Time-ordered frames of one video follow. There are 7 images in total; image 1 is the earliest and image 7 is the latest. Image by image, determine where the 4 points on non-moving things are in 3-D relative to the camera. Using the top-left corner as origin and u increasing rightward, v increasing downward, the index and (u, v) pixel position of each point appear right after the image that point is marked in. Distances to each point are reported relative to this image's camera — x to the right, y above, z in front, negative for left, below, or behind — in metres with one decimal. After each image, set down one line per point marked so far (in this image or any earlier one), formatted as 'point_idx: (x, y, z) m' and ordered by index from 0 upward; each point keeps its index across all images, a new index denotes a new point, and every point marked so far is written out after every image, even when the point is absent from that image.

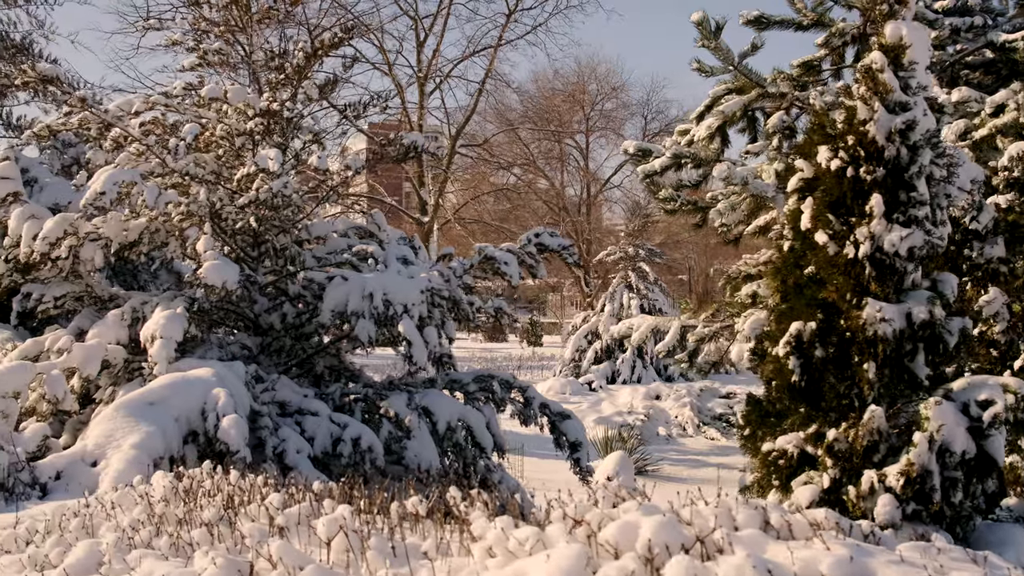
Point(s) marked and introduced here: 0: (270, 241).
0: (-1.6, +0.3, +6.7) m
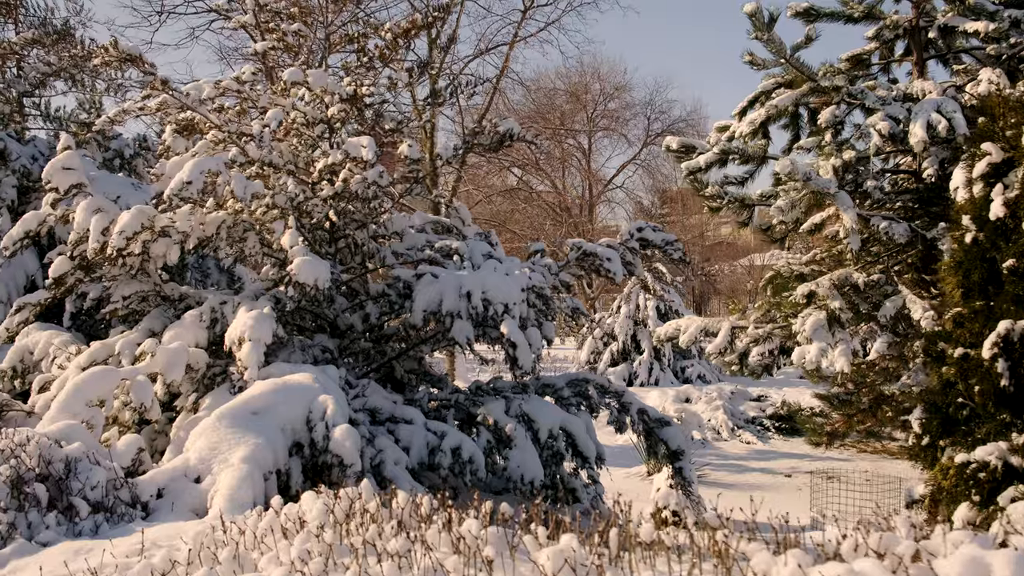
0: (-1.0, +0.3, +6.2) m
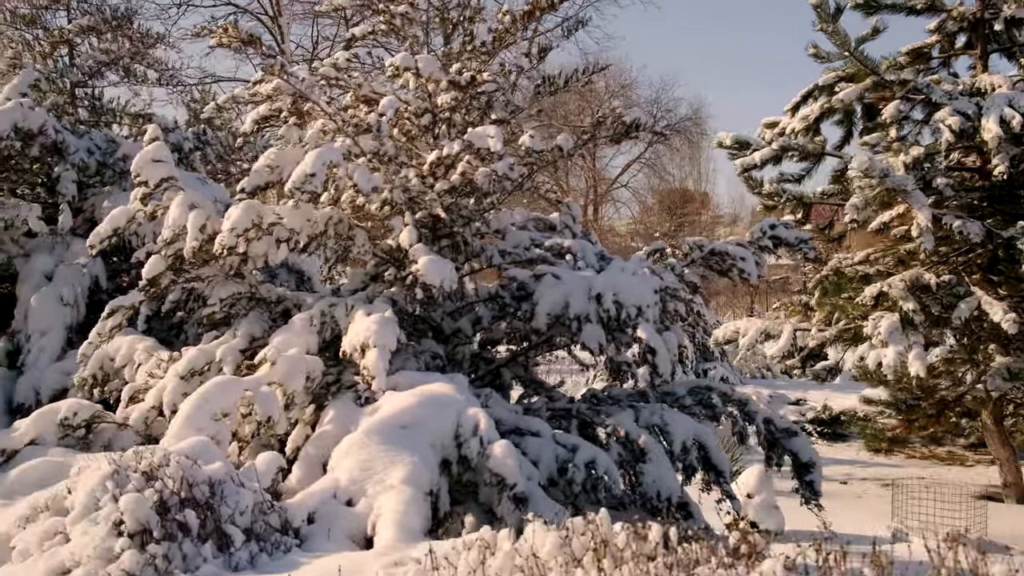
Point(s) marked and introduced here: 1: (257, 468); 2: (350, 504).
0: (-0.3, +0.3, +5.8) m
1: (-1.0, -0.7, +4.0) m
2: (-0.6, -0.8, +3.9) m
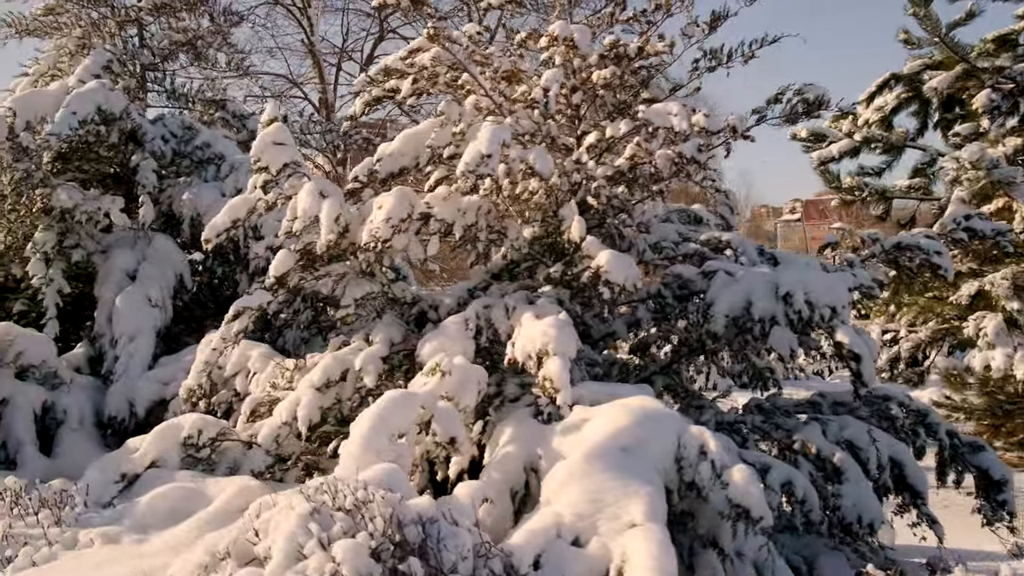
0: (+0.5, +0.3, +5.2) m
1: (-0.2, -0.7, +3.4) m
2: (+0.2, -0.8, +3.3) m
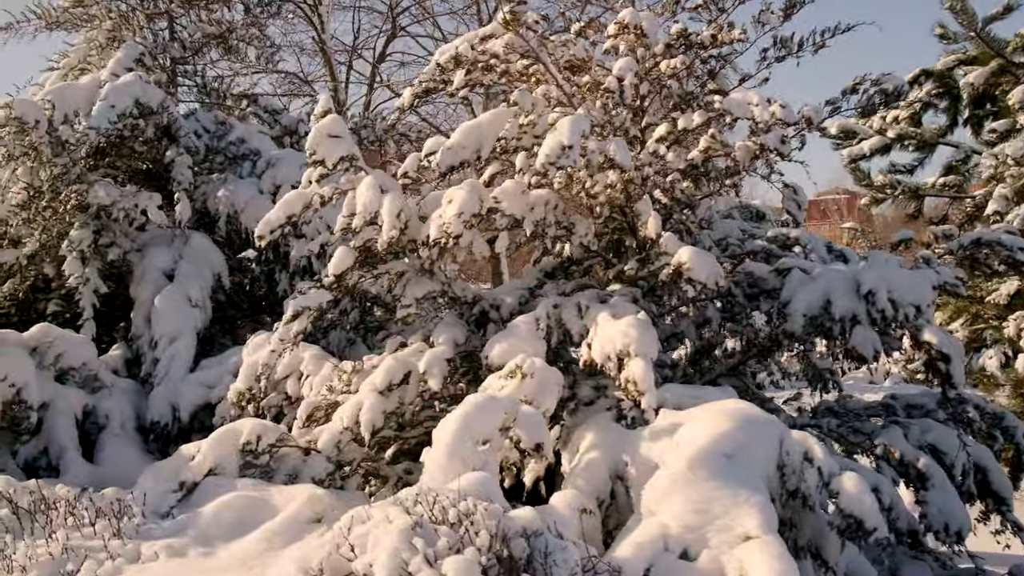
0: (+0.8, +0.3, +5.0) m
1: (+0.2, -0.7, +3.2) m
2: (+0.5, -0.8, +3.1) m
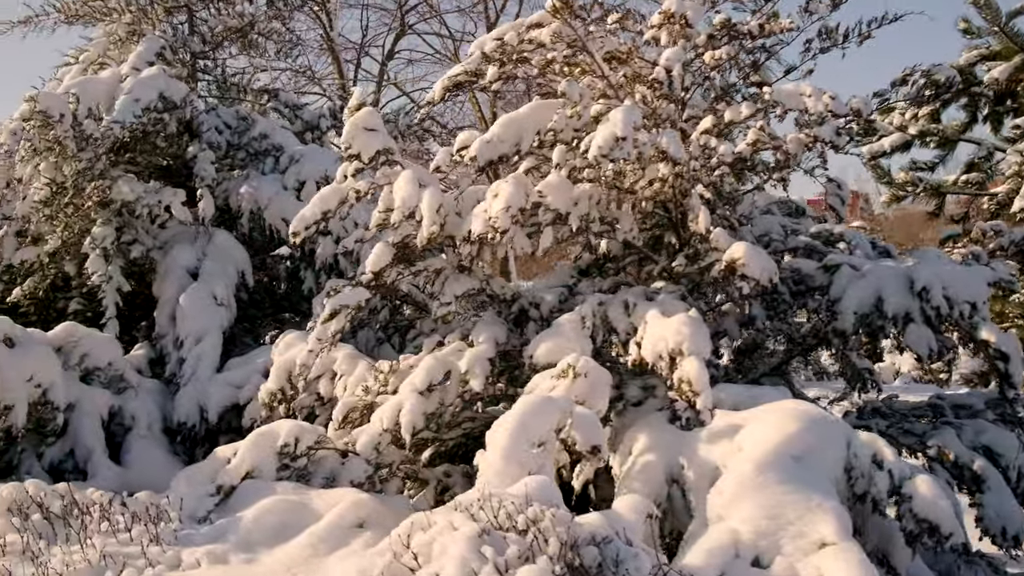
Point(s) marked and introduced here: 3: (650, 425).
0: (+1.0, +0.3, +4.8) m
1: (+0.3, -0.7, +3.1) m
2: (+0.7, -0.8, +3.0) m
3: (+0.5, -0.5, +3.9) m
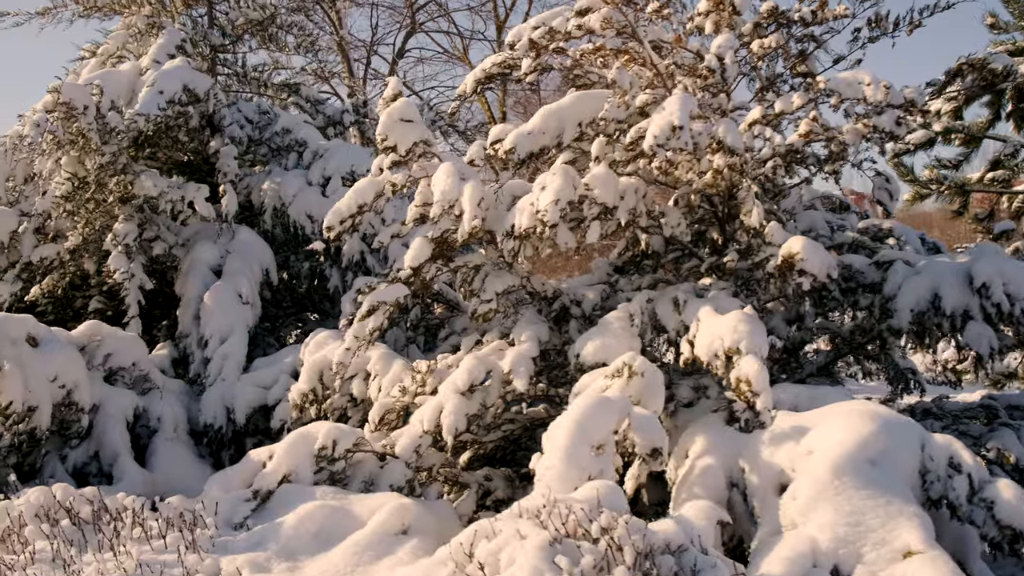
0: (+1.2, +0.4, +4.7) m
1: (+0.5, -0.7, +2.9) m
2: (+0.9, -0.8, +2.8) m
3: (+0.7, -0.5, +3.7) m
